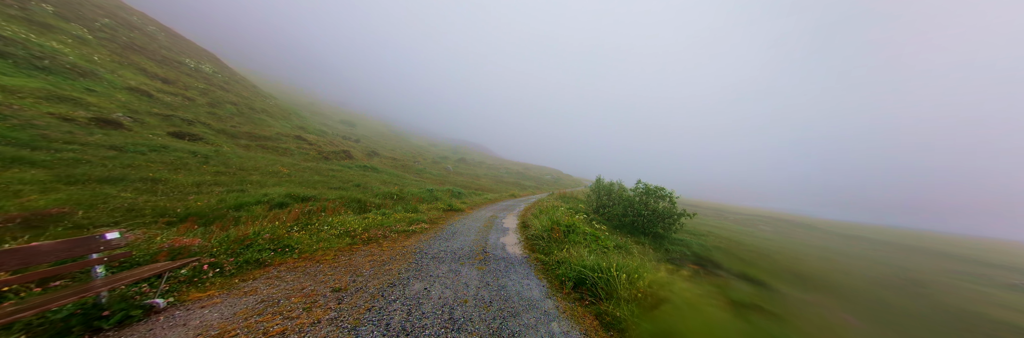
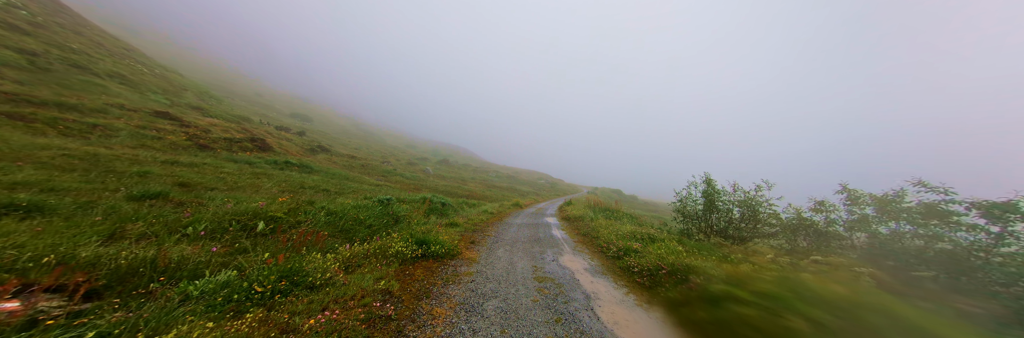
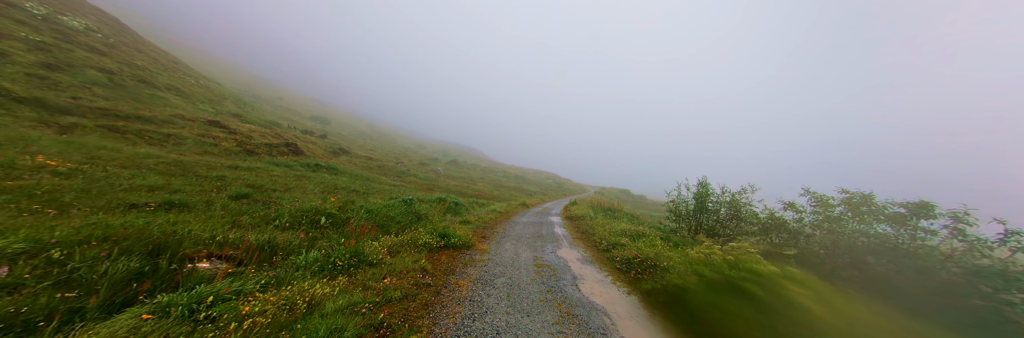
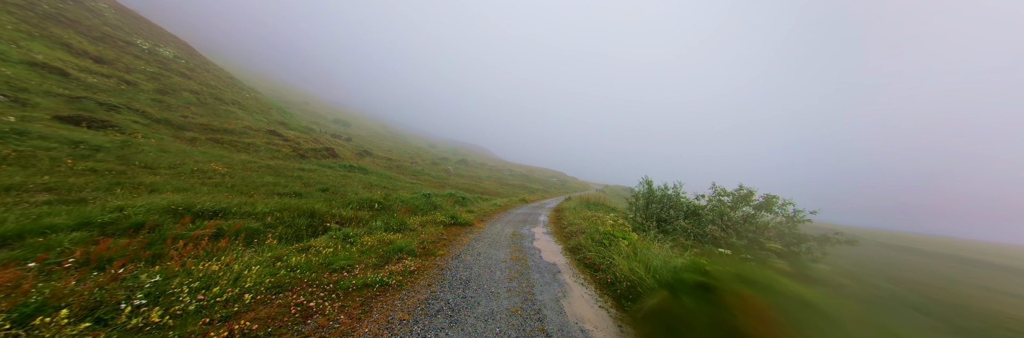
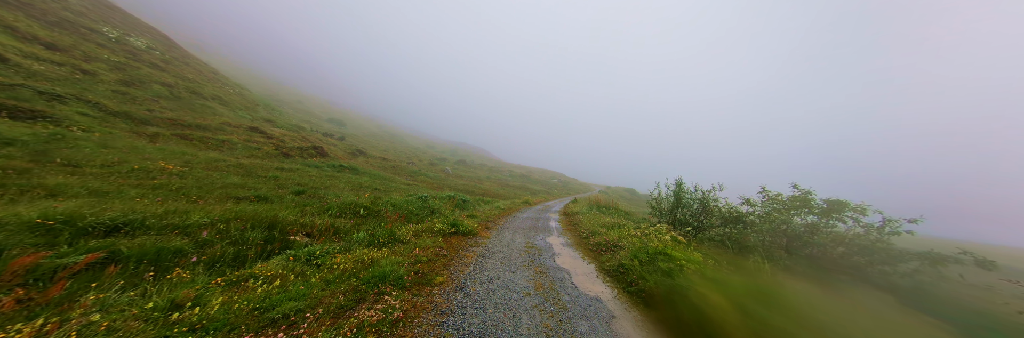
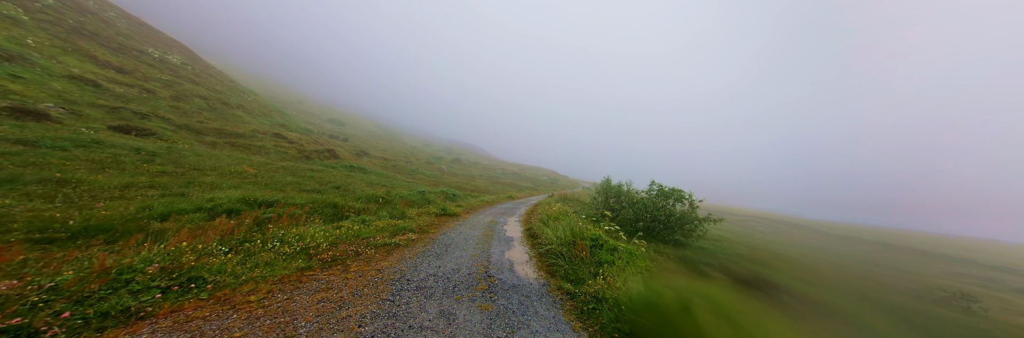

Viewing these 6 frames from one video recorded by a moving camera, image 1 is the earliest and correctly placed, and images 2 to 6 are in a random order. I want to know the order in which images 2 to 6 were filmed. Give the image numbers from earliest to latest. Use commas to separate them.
6, 4, 5, 3, 2
